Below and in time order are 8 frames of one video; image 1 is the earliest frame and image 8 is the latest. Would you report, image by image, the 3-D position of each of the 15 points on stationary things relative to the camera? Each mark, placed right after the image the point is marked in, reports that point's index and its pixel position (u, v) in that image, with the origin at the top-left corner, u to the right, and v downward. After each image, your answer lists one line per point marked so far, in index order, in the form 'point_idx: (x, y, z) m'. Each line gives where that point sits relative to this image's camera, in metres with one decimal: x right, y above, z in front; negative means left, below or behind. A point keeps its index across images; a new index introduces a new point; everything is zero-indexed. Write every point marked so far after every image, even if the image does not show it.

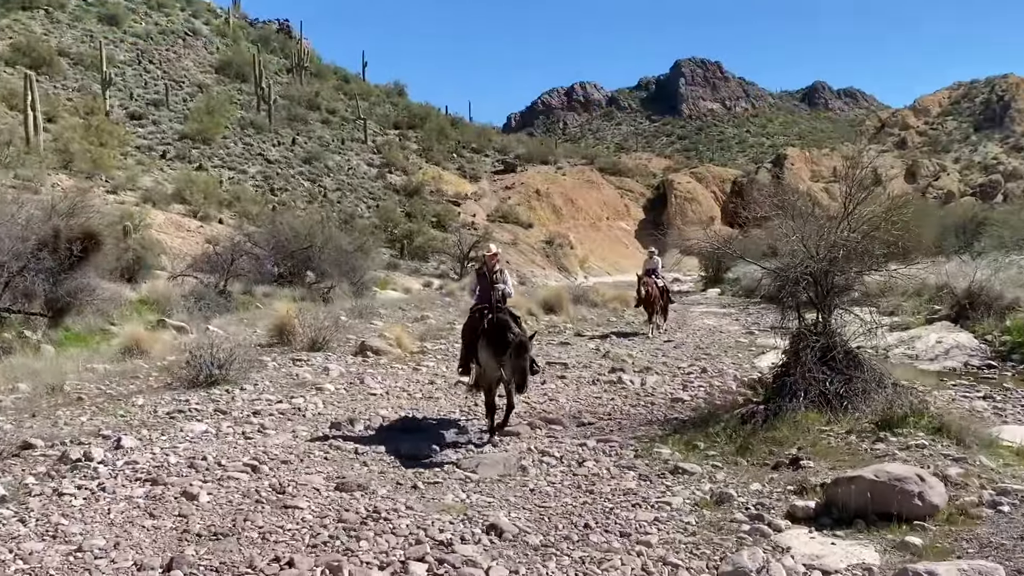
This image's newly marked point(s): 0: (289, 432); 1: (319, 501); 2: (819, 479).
0: (-1.6, -1.0, +6.3) m
1: (-1.0, -1.1, +4.7) m
2: (+1.8, -1.1, +5.2) m
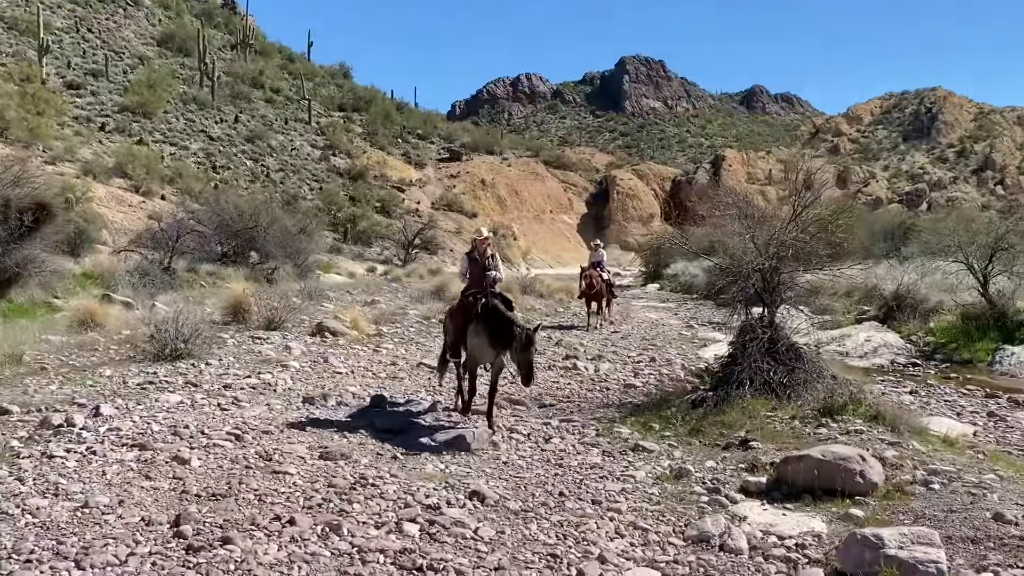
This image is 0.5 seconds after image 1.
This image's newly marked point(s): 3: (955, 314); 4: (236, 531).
0: (-1.8, -0.9, +6.5) m
1: (-1.1, -1.0, +4.9) m
2: (+1.7, -1.1, +5.7) m
3: (+8.0, -0.5, +15.9) m
4: (-1.2, -1.0, +3.8) m
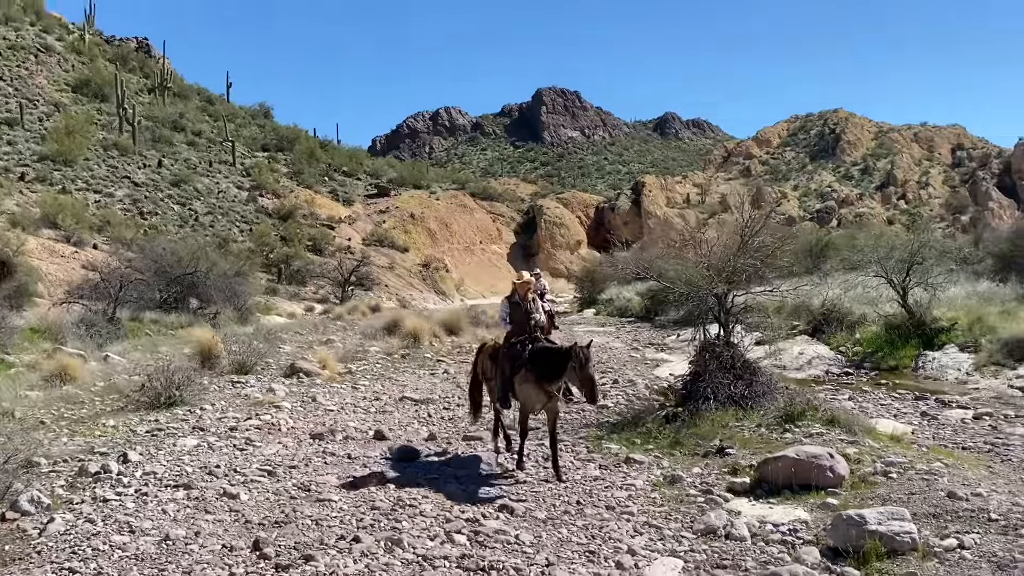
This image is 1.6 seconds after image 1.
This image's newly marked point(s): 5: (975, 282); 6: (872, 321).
0: (-1.8, -1.2, +6.9) m
1: (-1.0, -1.3, +5.4) m
2: (+1.7, -1.3, +6.4) m
3: (+7.1, -0.7, +17.1) m
4: (-1.0, -1.3, +4.3) m
5: (+10.2, +0.2, +19.5) m
6: (+7.2, -0.7, +17.6) m
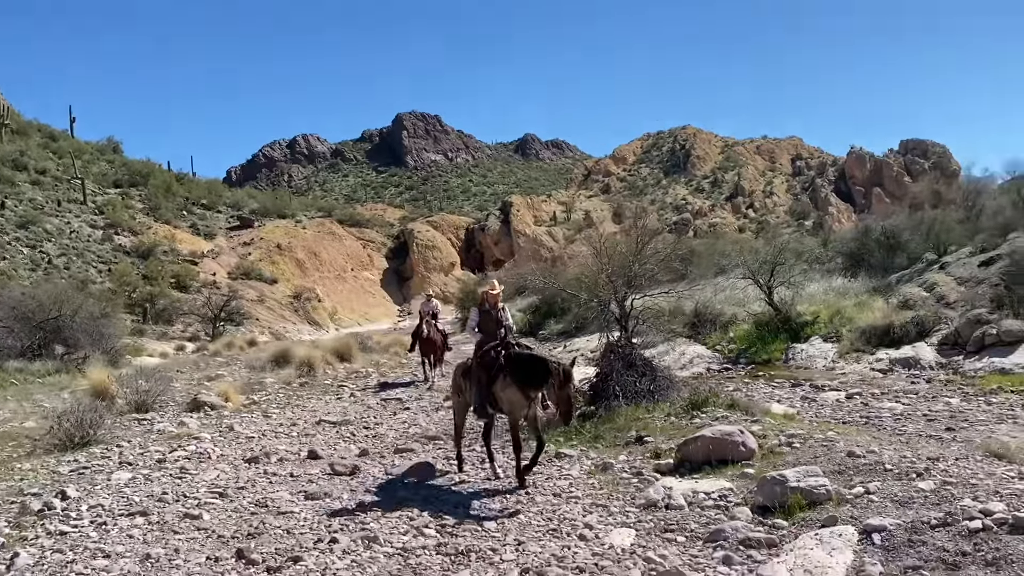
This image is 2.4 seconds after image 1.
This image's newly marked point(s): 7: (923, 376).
0: (-2.3, -1.4, +7.0) m
1: (-1.3, -1.4, +5.6) m
2: (+1.2, -1.2, +7.0) m
3: (+4.9, -0.7, +18.4) m
4: (-1.1, -1.4, +4.5) m
5: (+7.5, +0.3, +21.3) m
6: (+4.9, -0.7, +18.9) m
7: (+5.5, -1.2, +11.7) m
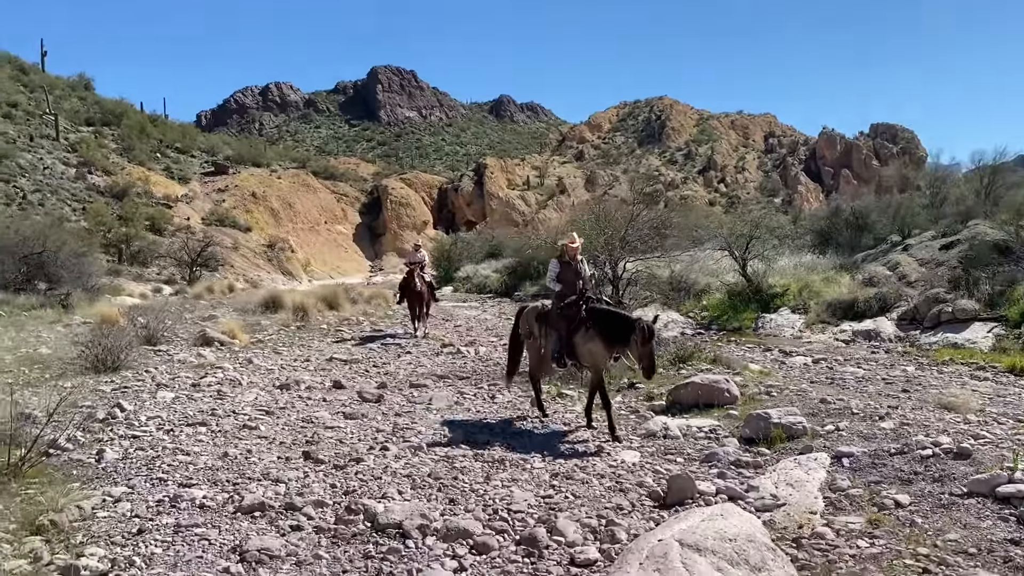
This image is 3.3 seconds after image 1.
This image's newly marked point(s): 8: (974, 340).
0: (-2.3, -0.9, +7.7) m
1: (-1.2, -1.0, +6.3) m
2: (+1.3, -0.9, +7.8) m
3: (+4.6, -0.1, +19.4) m
4: (-1.0, -1.0, +5.3) m
5: (+7.1, +0.9, +22.3) m
6: (+4.6, 0.0, +19.9) m
7: (+5.4, -0.9, +12.7) m
8: (+6.4, -0.7, +12.3) m
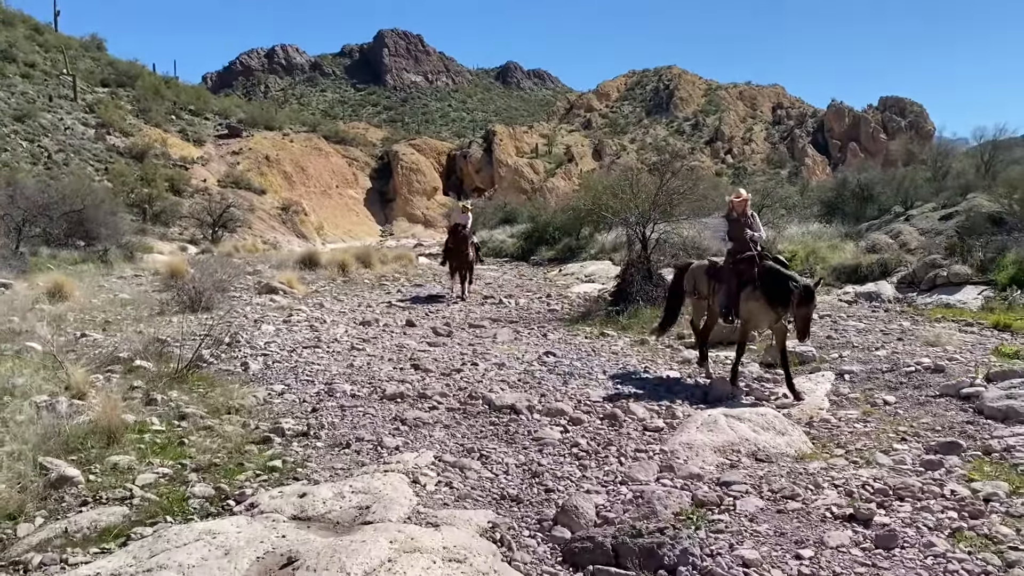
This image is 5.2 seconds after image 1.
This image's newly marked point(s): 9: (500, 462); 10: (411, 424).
0: (-1.8, -0.4, +9.0) m
1: (-0.7, -0.5, +7.7) m
2: (+1.8, -0.5, +9.1) m
3: (+5.1, +0.7, +20.6) m
4: (-0.5, -0.6, +6.6) m
5: (+7.7, +1.8, +23.5) m
6: (+5.1, +0.8, +21.1) m
7: (+5.9, -0.3, +14.0) m
8: (+6.9, -0.2, +13.6) m
9: (-0.1, -0.8, +4.3) m
10: (-0.6, -0.8, +5.0) m
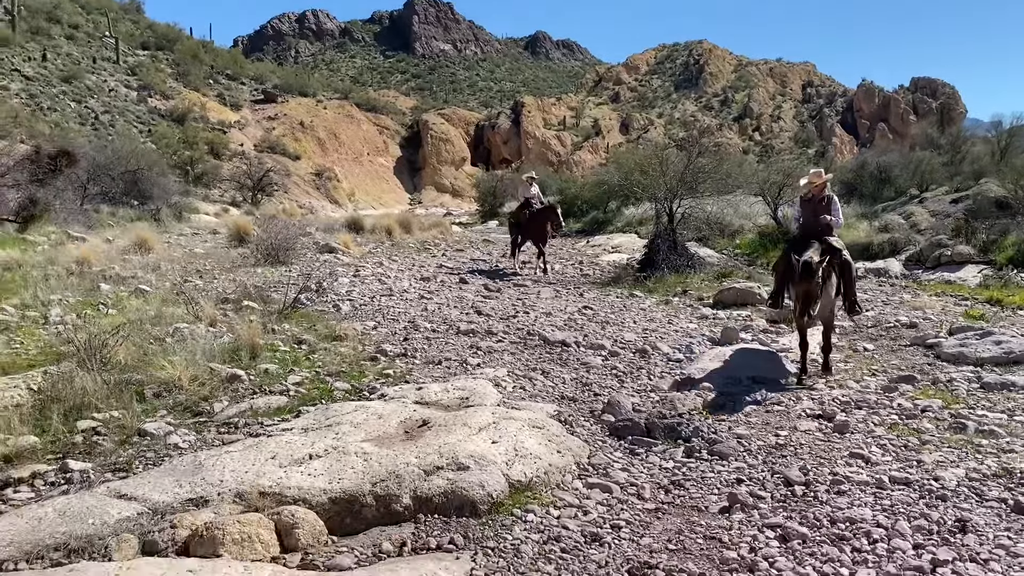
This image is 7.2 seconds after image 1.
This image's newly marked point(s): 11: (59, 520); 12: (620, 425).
0: (-1.3, +0.1, +10.4) m
1: (-0.2, -0.1, +9.0) m
2: (+2.3, -0.1, +10.4) m
3: (+5.9, +1.4, +21.8) m
4: (0.0, -0.2, +8.0) m
5: (+8.6, +2.4, +24.6) m
6: (+6.0, +1.5, +22.3) m
7: (+6.5, +0.1, +15.2) m
8: (+7.6, +0.2, +14.7) m
9: (+0.3, -0.6, +5.7) m
10: (-0.2, -0.4, +6.3) m
11: (-1.6, -0.8, +3.2) m
12: (+0.6, -0.7, +4.6) m
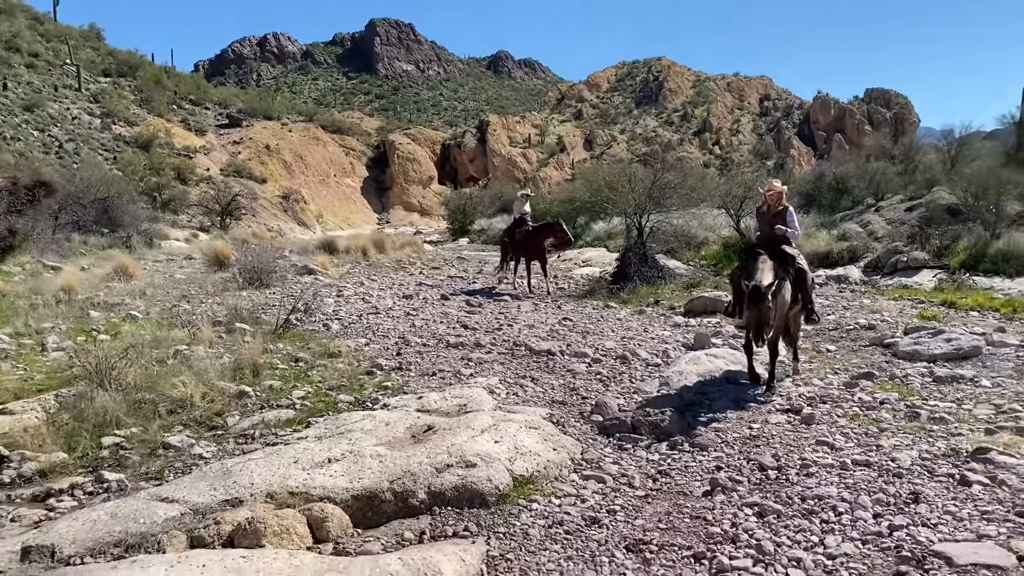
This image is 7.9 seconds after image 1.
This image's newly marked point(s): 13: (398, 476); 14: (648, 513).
0: (-1.5, -0.1, +10.7) m
1: (-0.4, -0.3, +9.4) m
2: (+2.0, -0.2, +10.9) m
3: (+5.3, +1.1, +22.4) m
4: (-0.2, -0.4, +8.4) m
5: (+7.8, +2.2, +25.3) m
6: (+5.2, +1.2, +22.9) m
7: (+6.1, 0.0, +15.9) m
8: (+7.1, +0.1, +15.4) m
9: (+0.2, -0.6, +6.1) m
10: (-0.3, -0.6, +6.7) m
11: (-1.6, -0.9, +3.5) m
12: (+0.5, -0.8, +5.0) m
13: (-0.5, -0.9, +4.0) m
14: (+0.6, -1.0, +3.9) m
